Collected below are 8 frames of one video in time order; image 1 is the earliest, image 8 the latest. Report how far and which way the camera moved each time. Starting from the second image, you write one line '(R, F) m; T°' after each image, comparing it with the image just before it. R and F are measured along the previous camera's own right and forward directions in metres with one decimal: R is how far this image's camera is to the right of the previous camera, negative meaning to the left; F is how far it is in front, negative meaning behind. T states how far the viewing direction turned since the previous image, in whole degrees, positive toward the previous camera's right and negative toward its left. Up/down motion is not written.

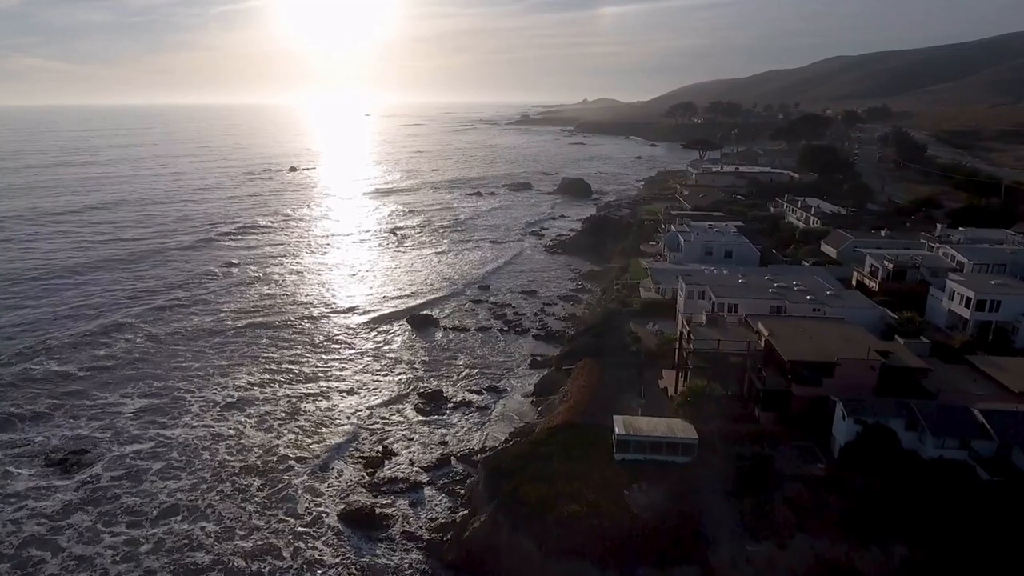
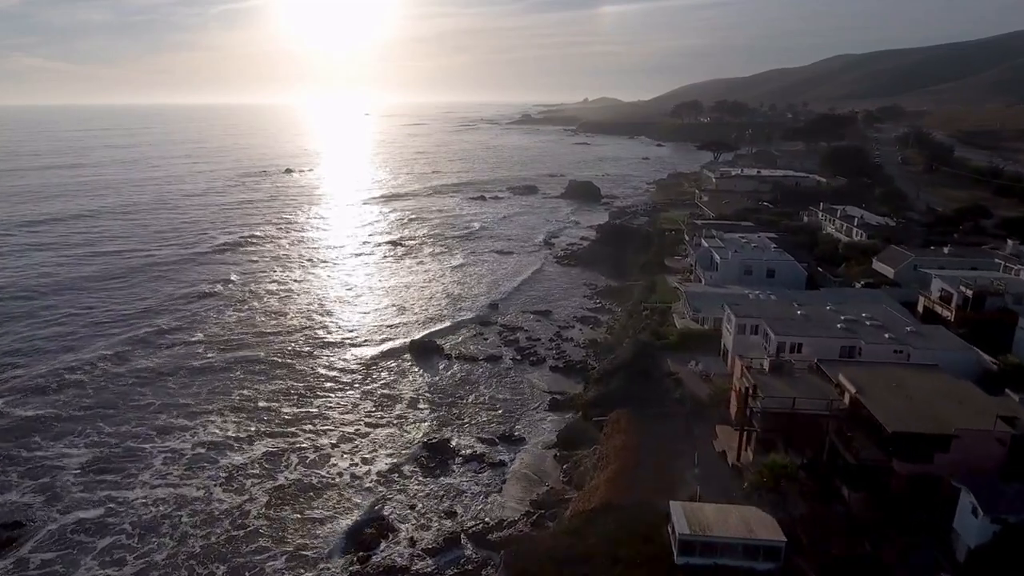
(-0.6, +3.7) m; 0°
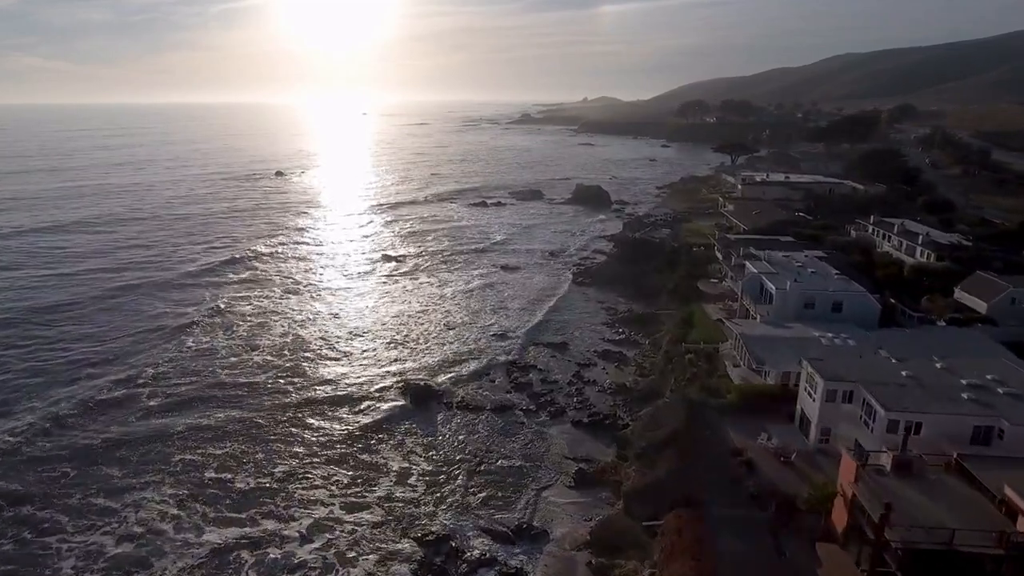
(-0.5, +4.7) m; 0°
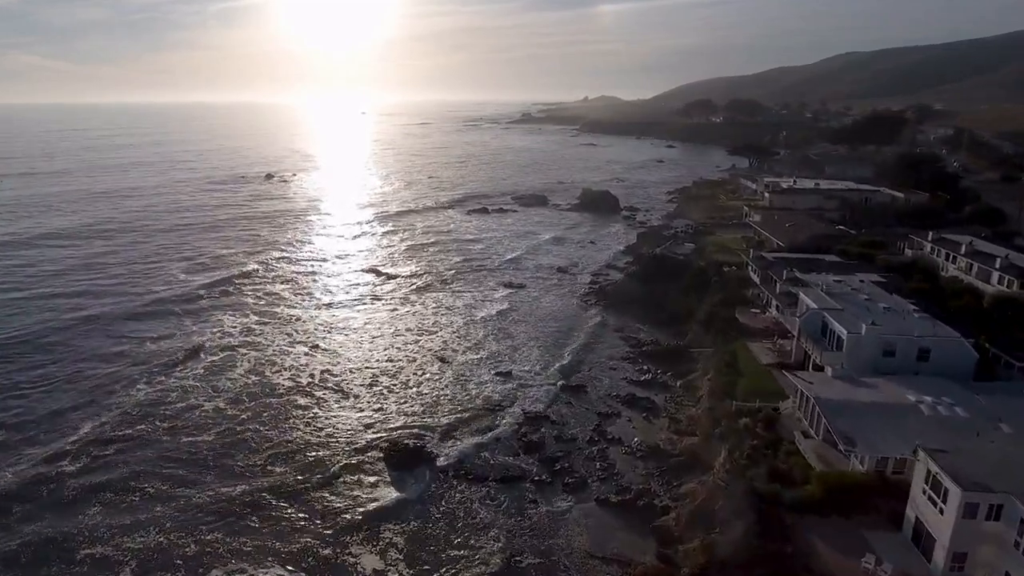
(-0.3, +4.4) m; 0°
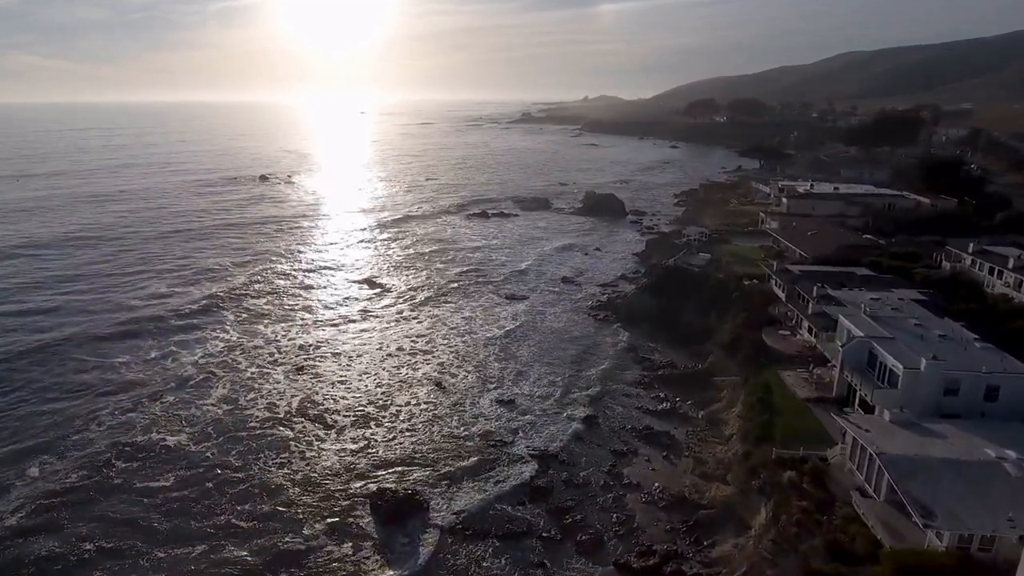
(-0.1, +2.5) m; 0°
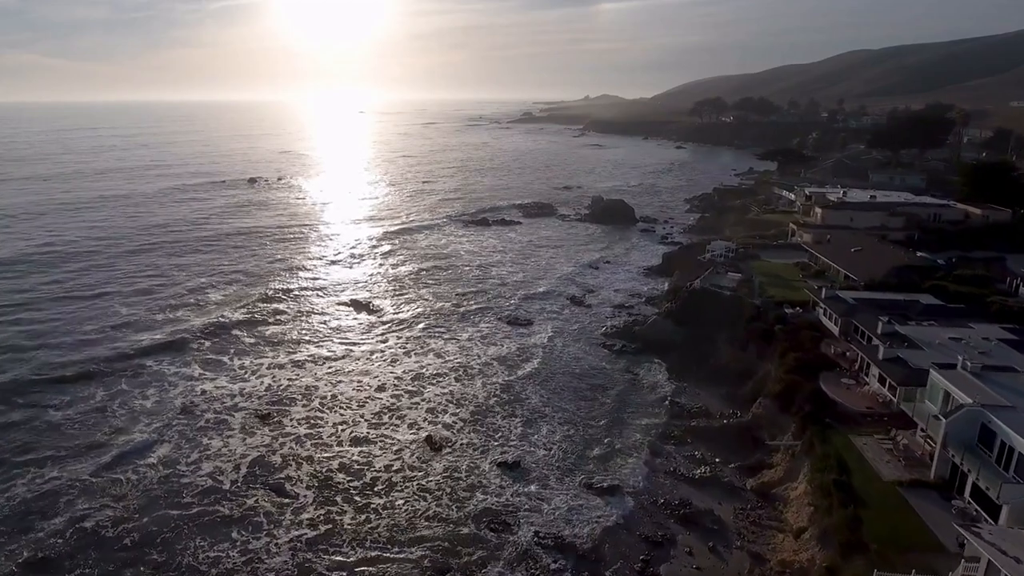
(-0.1, +4.1) m; 0°
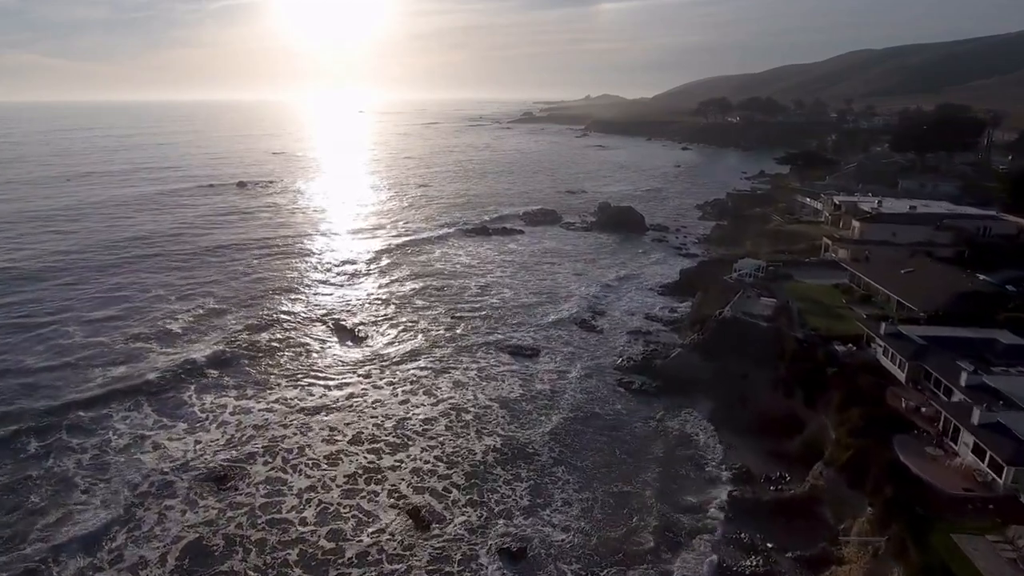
(-0.1, +3.8) m; 0°
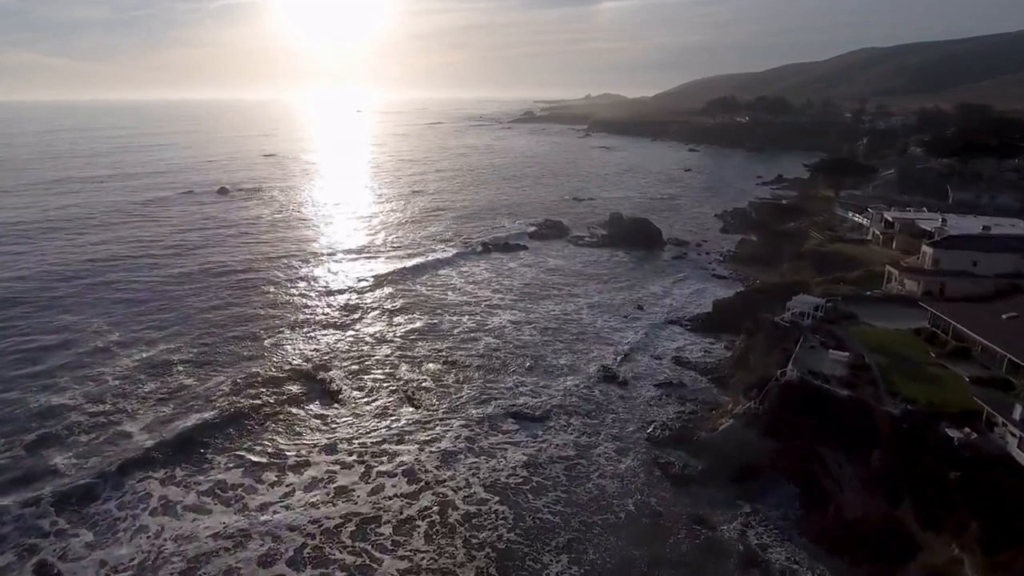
(-0.1, +5.4) m; 0°
